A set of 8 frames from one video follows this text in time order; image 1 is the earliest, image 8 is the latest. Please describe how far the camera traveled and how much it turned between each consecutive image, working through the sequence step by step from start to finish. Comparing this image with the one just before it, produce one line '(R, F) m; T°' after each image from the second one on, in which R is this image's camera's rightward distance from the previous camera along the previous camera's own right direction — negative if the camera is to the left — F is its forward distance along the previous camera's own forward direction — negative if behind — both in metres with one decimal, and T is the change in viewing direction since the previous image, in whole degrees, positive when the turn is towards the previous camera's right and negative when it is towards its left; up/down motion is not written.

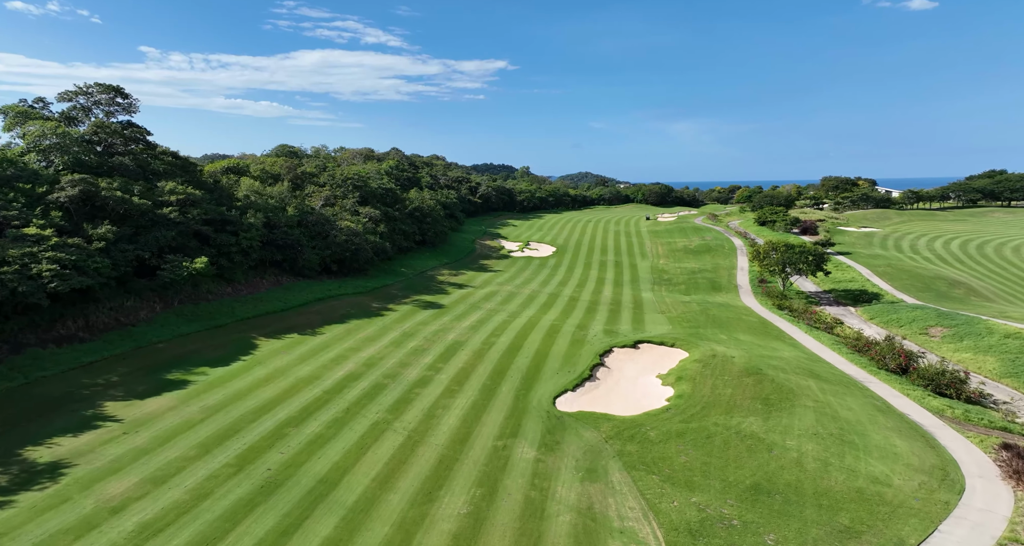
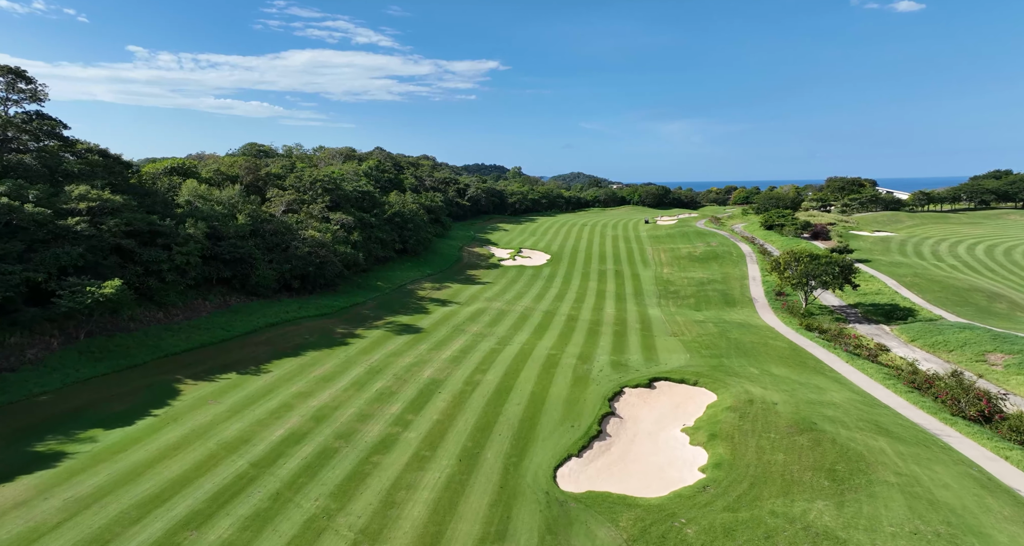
(+0.2, +5.1) m; +1°
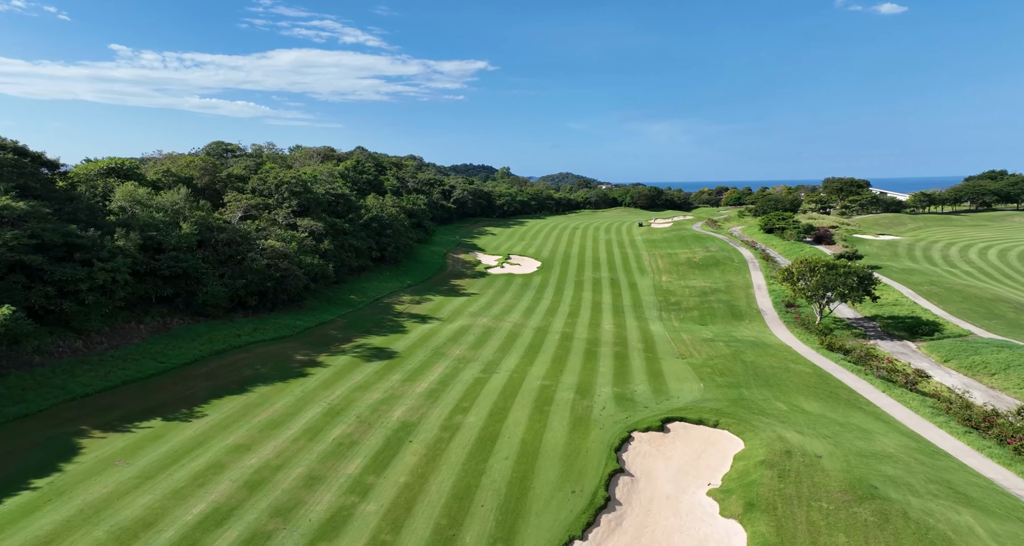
(+0.1, +3.9) m; +1°
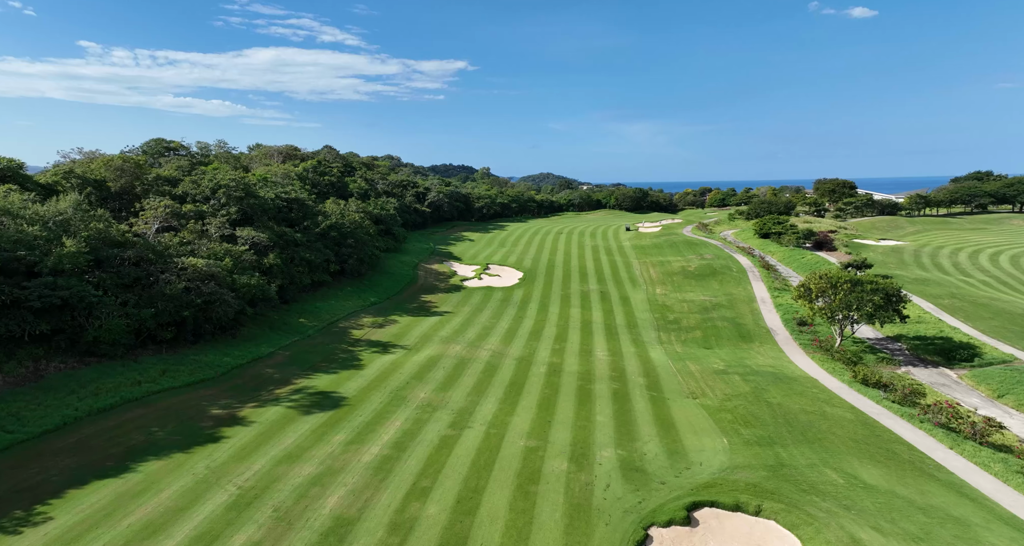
(+0.2, +5.3) m; +2°
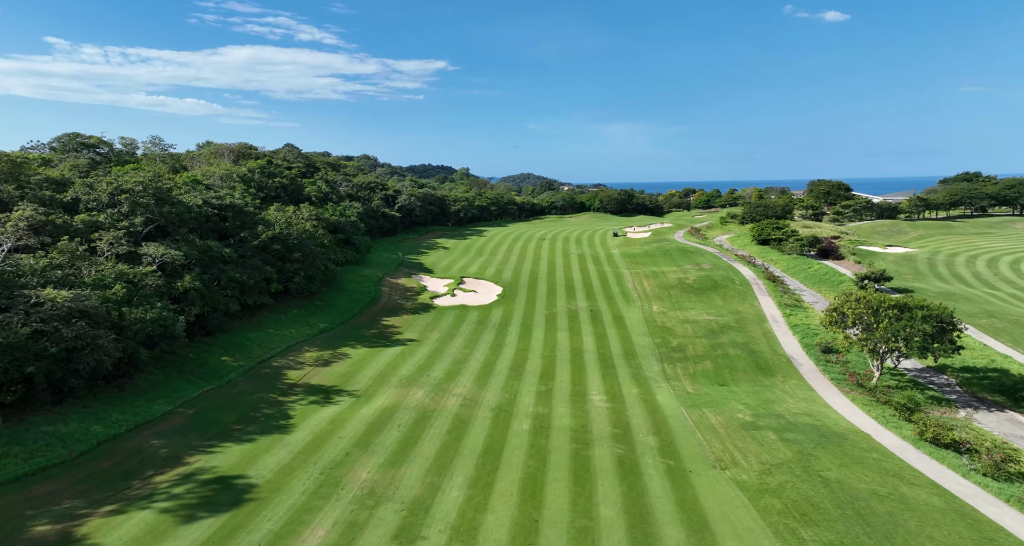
(+0.3, +6.0) m; +2°
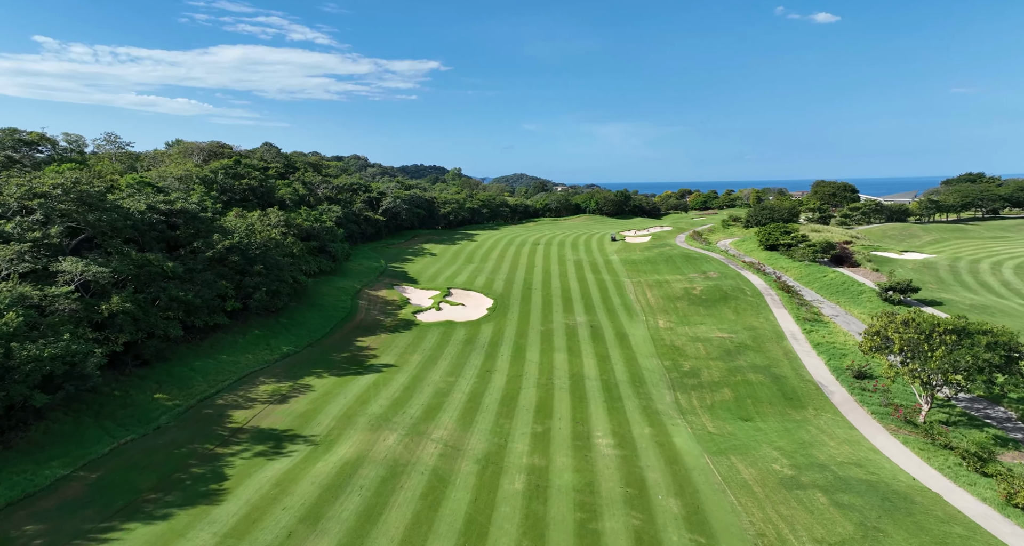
(+0.1, +4.1) m; +1°
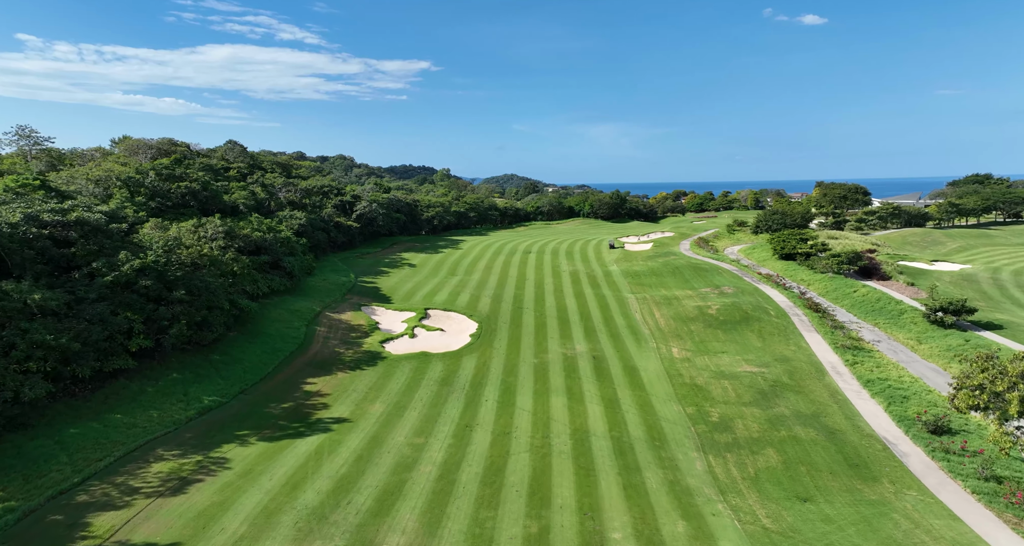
(+0.2, +6.2) m; +1°
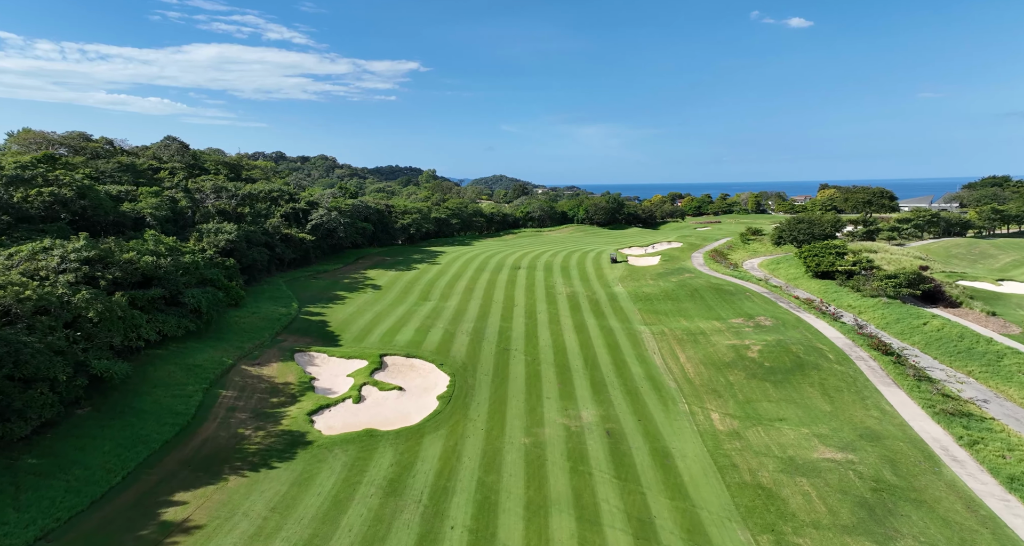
(+0.3, +9.1) m; +1°
